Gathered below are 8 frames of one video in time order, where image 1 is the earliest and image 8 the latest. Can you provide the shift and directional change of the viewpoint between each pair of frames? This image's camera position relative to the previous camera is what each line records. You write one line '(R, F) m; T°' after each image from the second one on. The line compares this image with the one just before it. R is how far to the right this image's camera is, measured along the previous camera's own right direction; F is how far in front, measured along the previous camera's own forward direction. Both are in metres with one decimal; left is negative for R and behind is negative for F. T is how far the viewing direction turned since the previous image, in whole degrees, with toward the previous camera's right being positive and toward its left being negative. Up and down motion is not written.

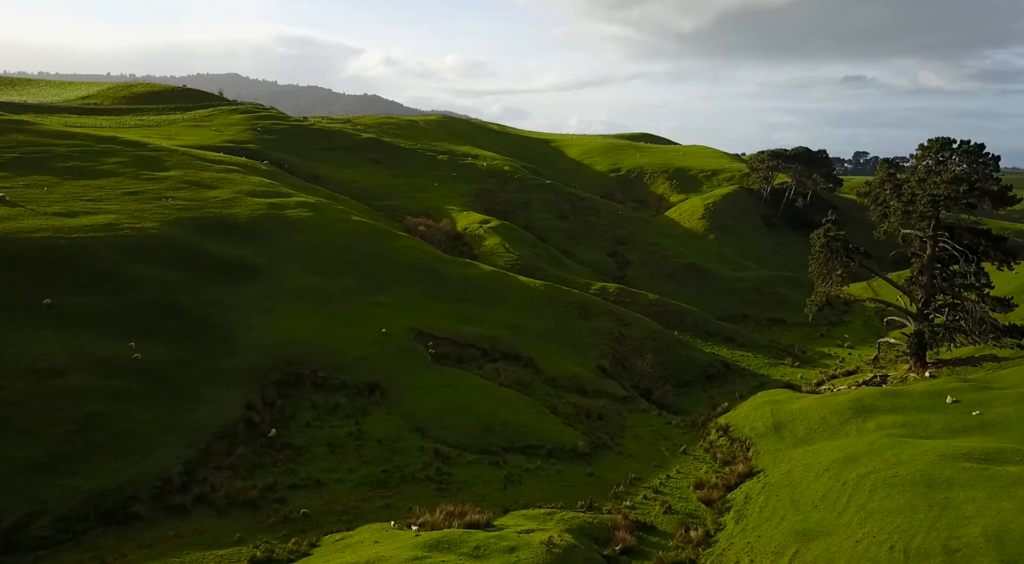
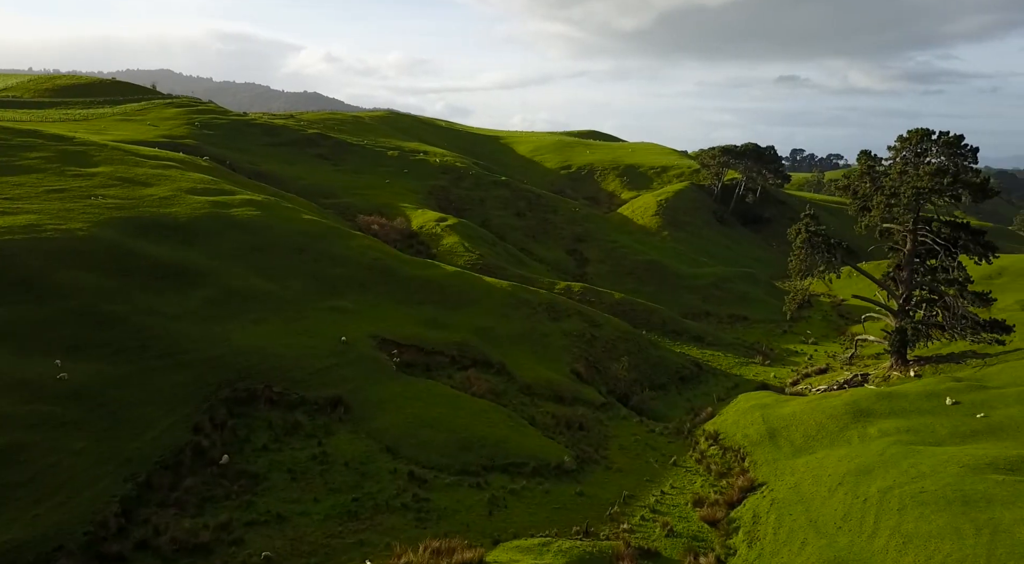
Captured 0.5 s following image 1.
(-1.5, +3.9) m; +4°
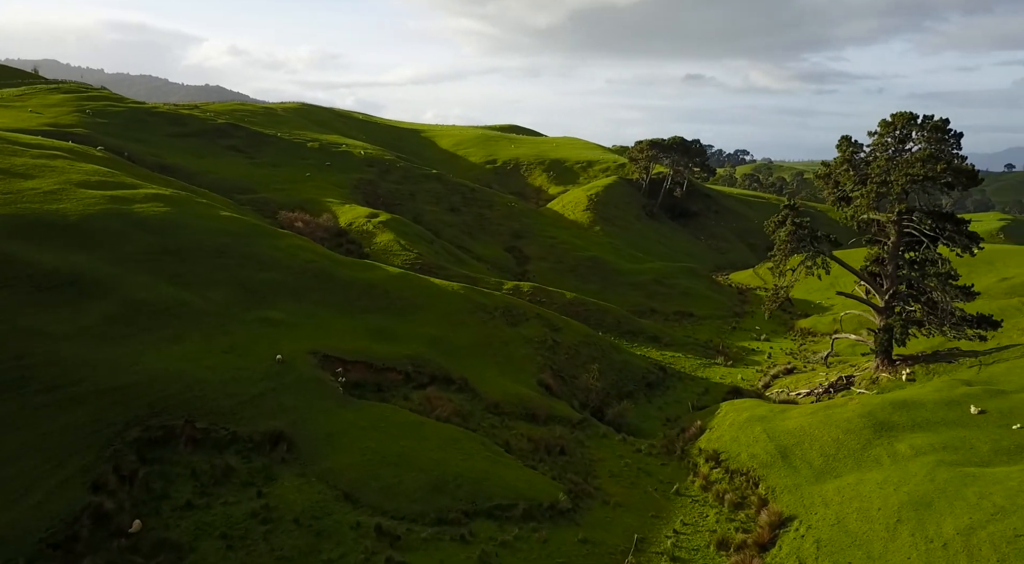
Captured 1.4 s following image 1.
(-2.5, +6.9) m; +6°
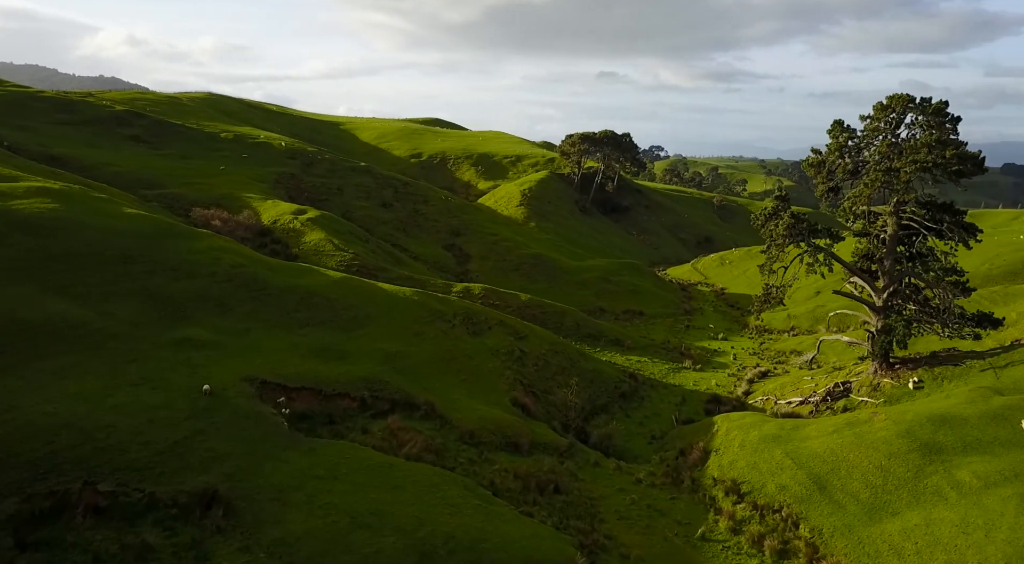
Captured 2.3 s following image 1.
(-2.5, +7.0) m; +6°
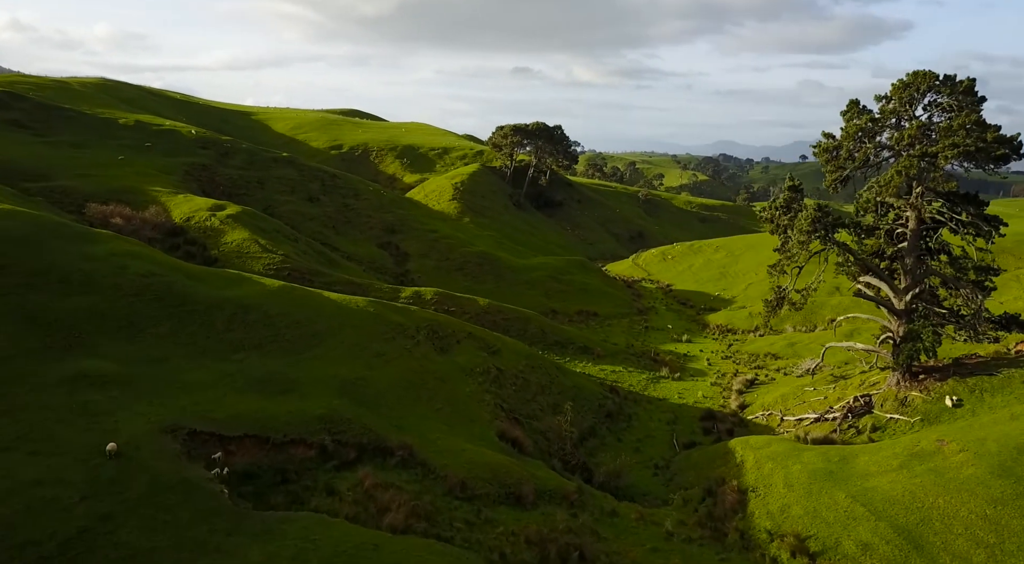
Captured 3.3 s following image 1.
(-2.8, +7.8) m; +6°
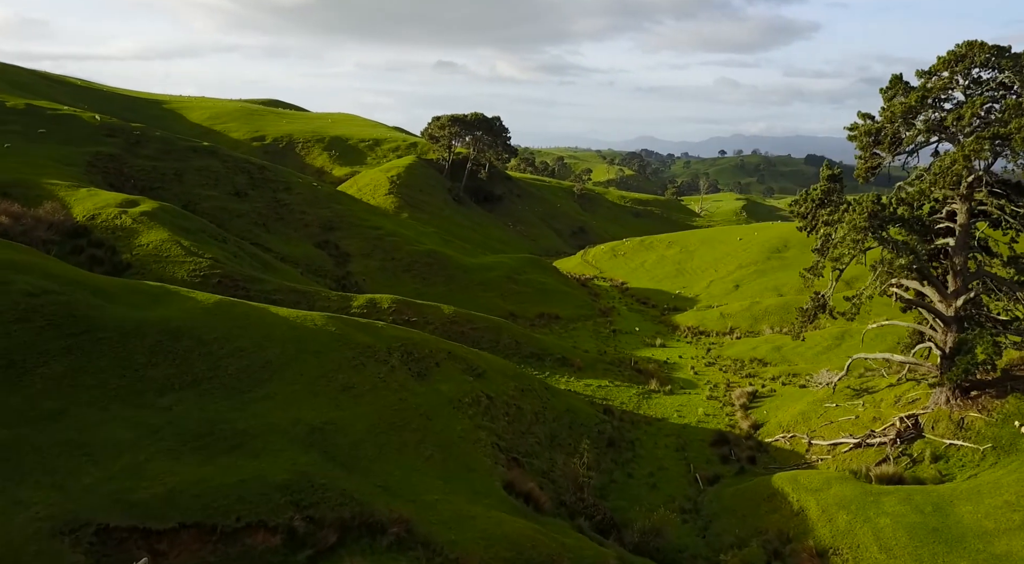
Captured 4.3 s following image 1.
(-2.7, +7.6) m; +5°
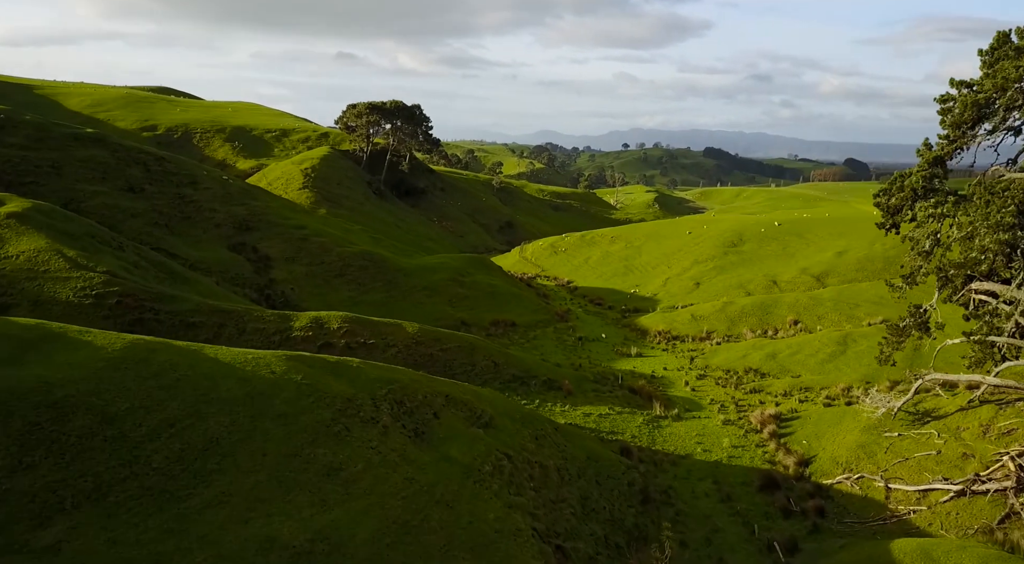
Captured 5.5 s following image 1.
(-3.6, +9.3) m; +6°
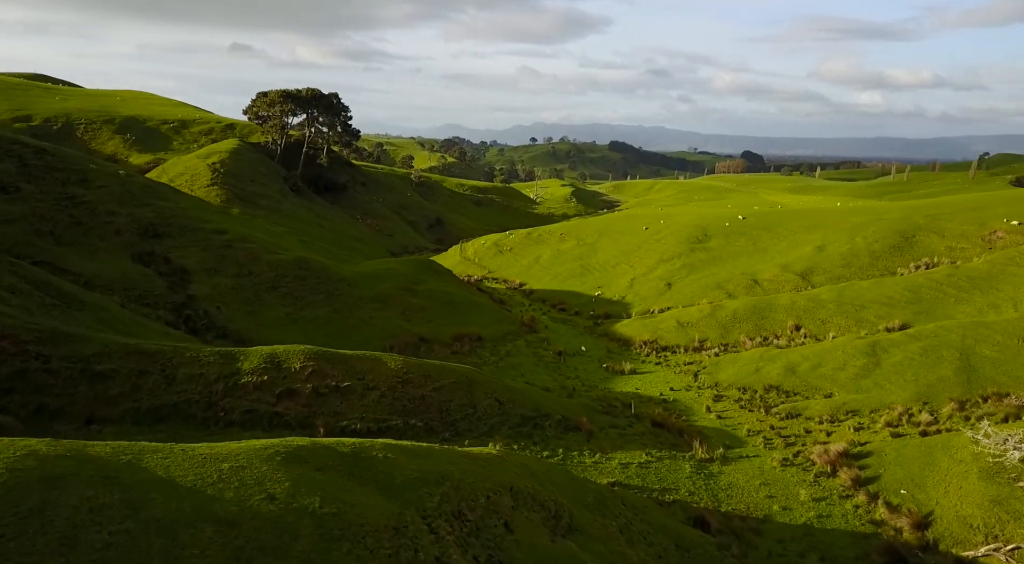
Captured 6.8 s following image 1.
(-4.0, +9.4) m; +6°
